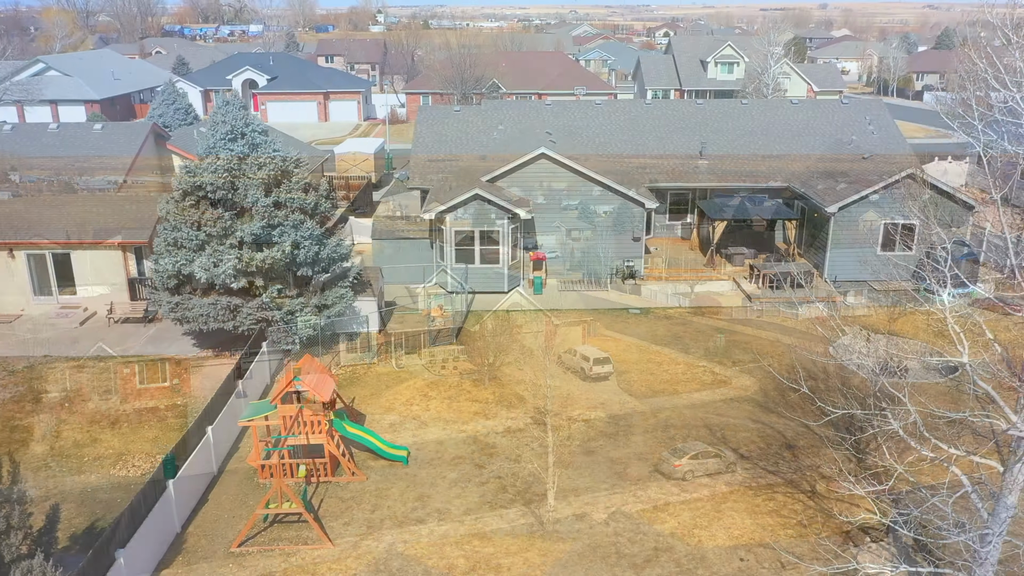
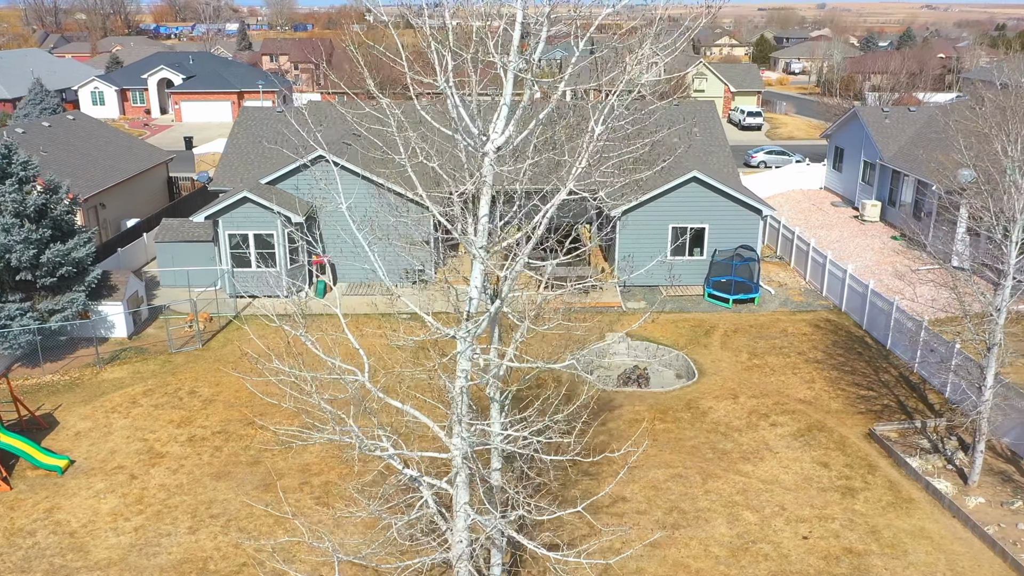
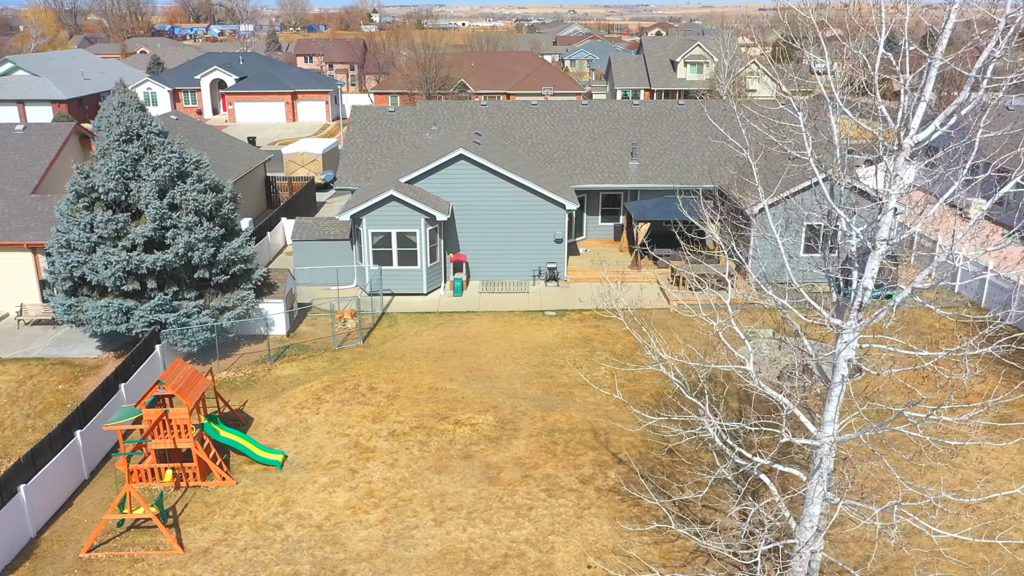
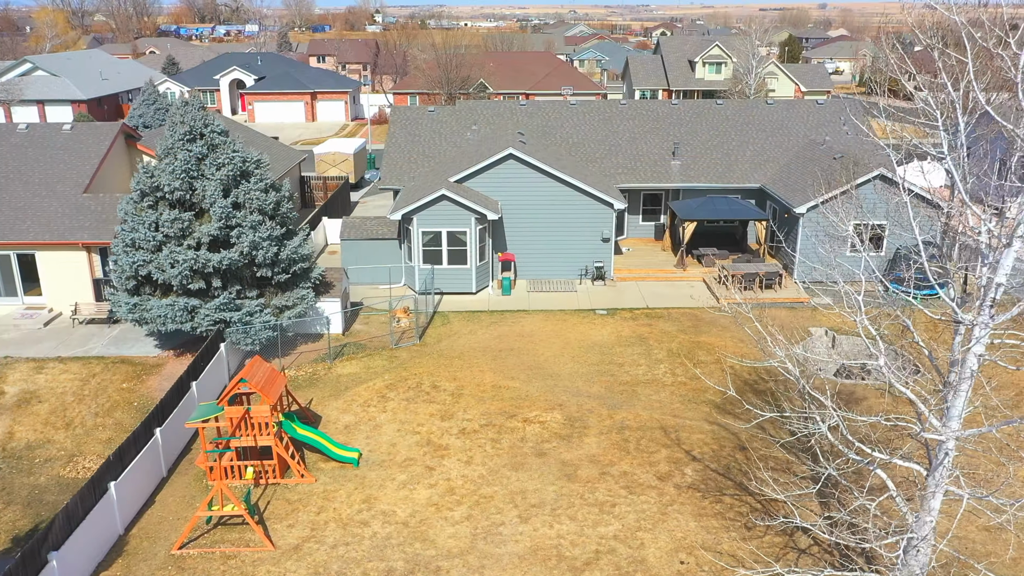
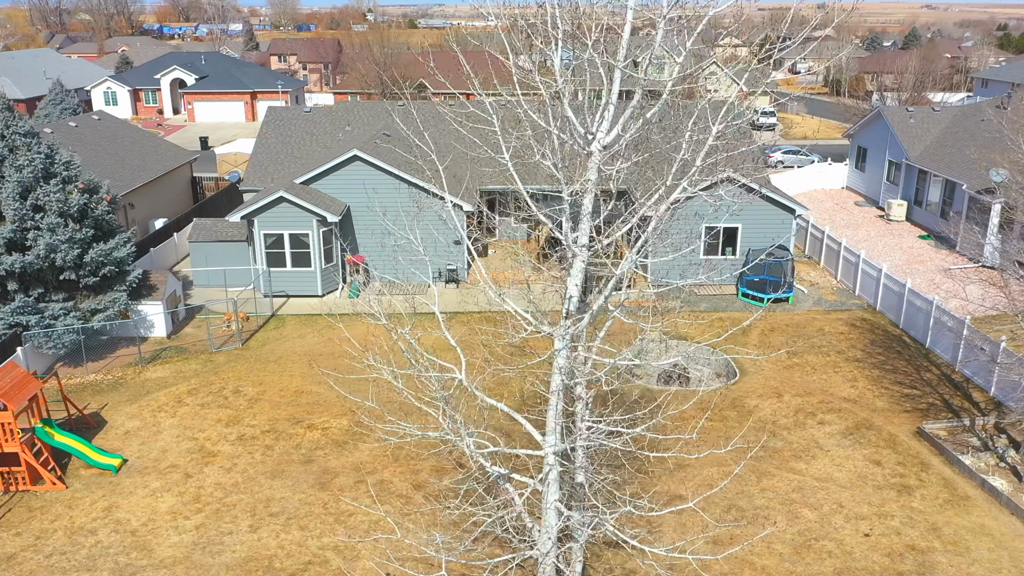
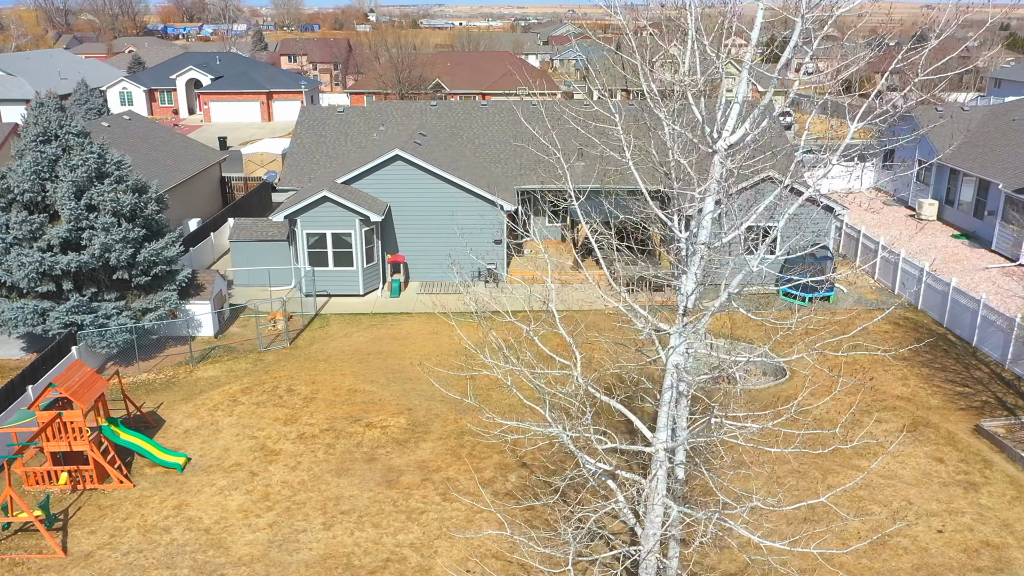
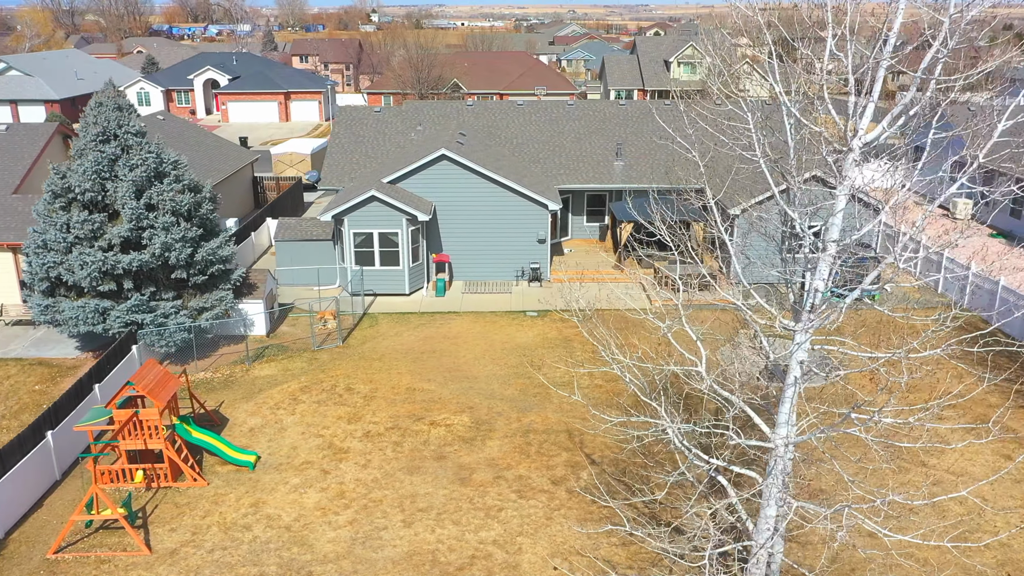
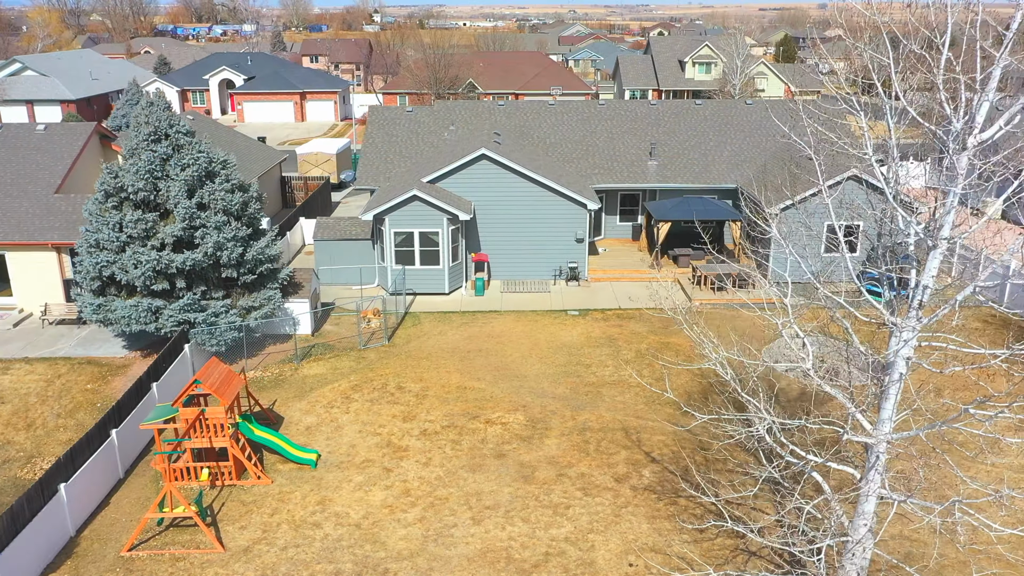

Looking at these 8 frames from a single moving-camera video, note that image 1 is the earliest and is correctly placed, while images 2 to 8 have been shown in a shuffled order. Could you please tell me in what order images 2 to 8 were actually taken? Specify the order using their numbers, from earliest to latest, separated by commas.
4, 8, 3, 7, 6, 5, 2
